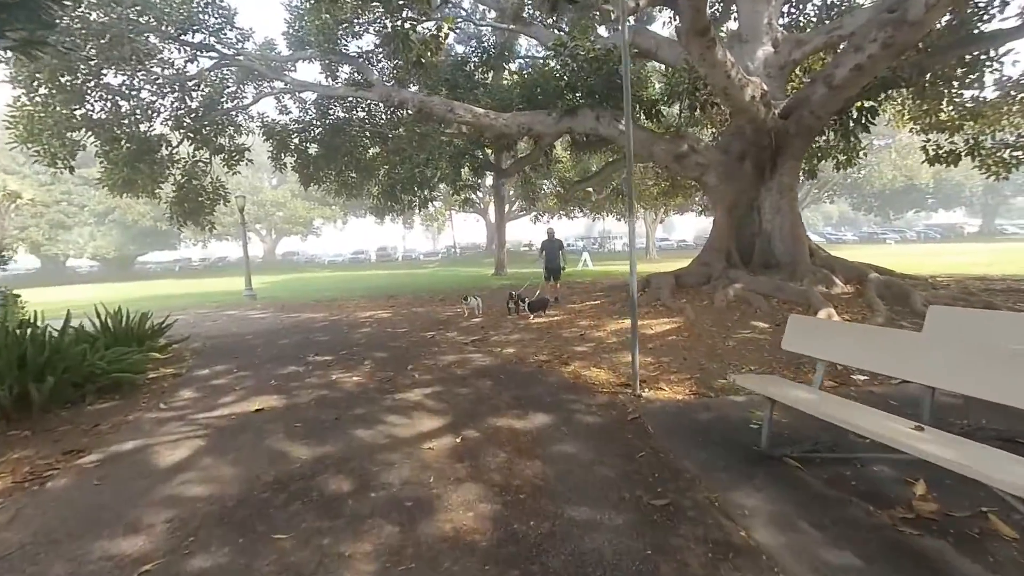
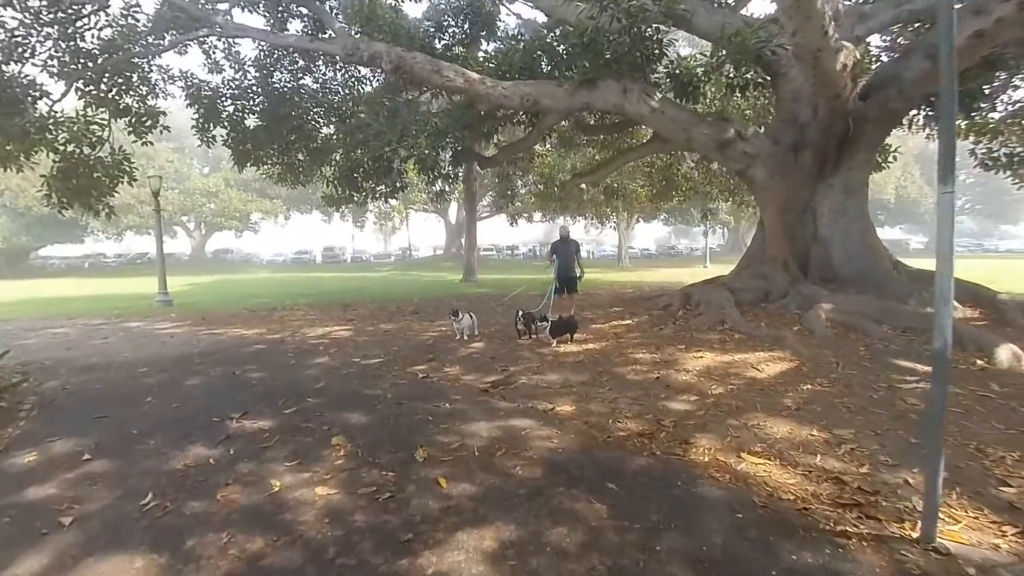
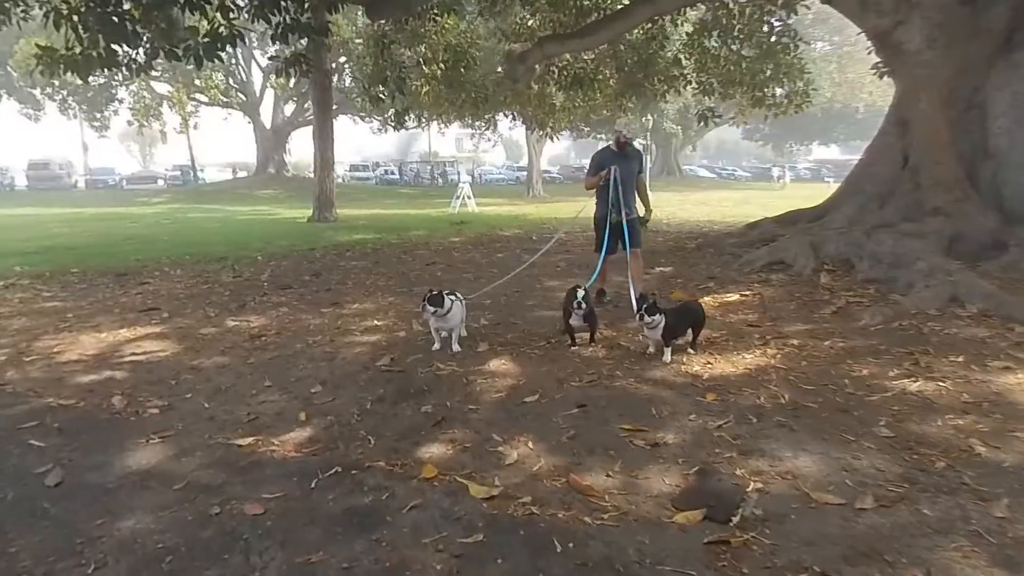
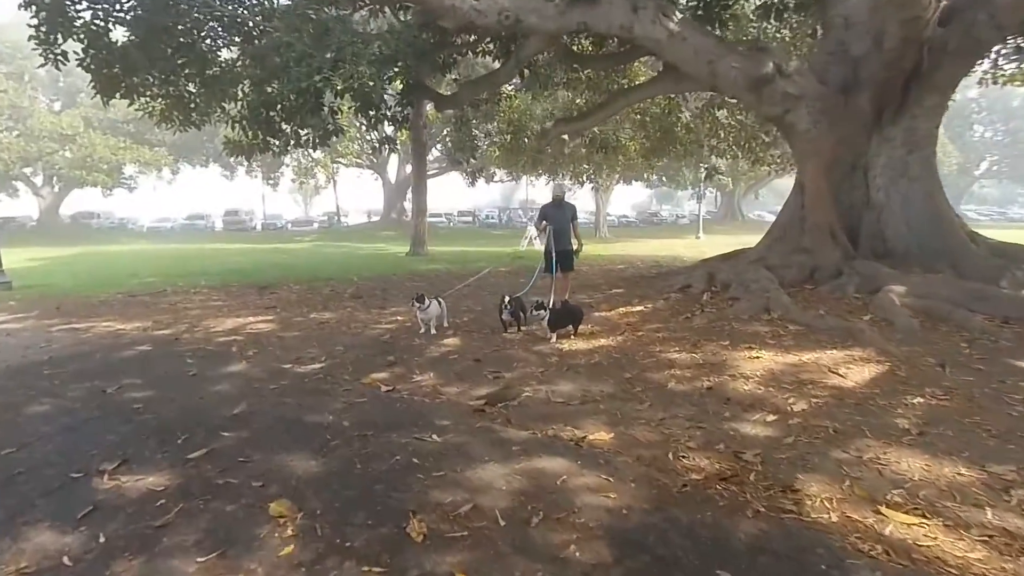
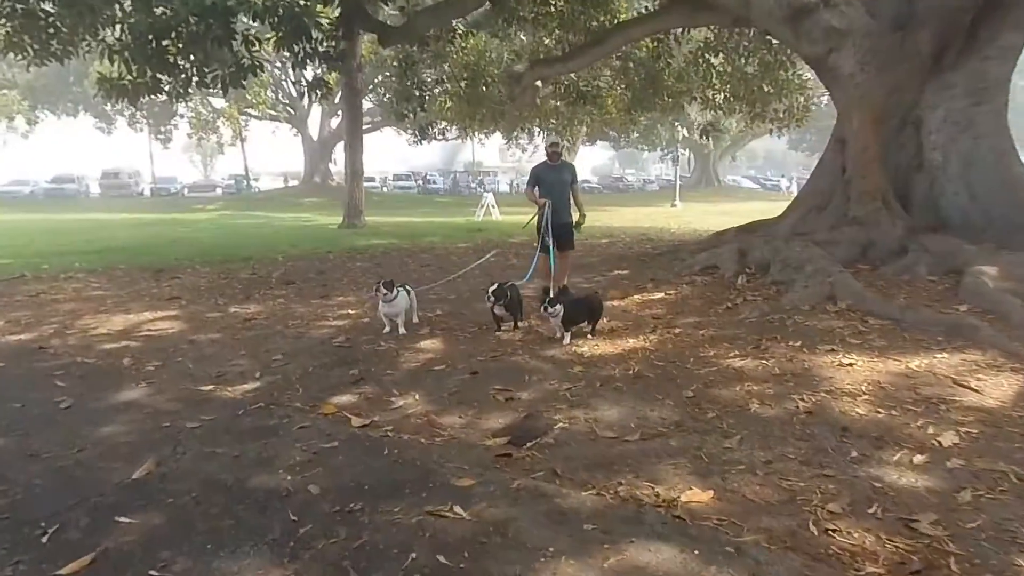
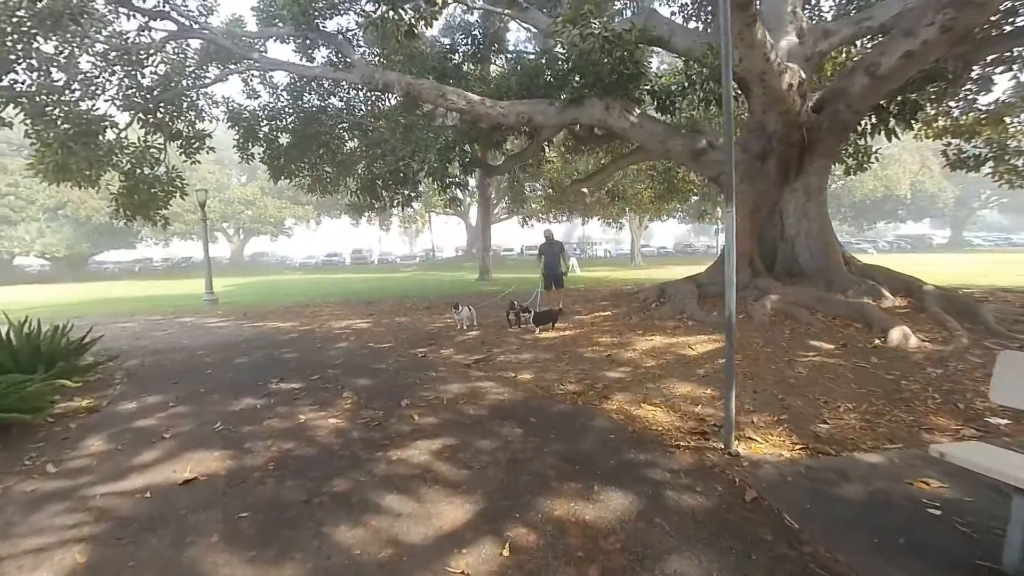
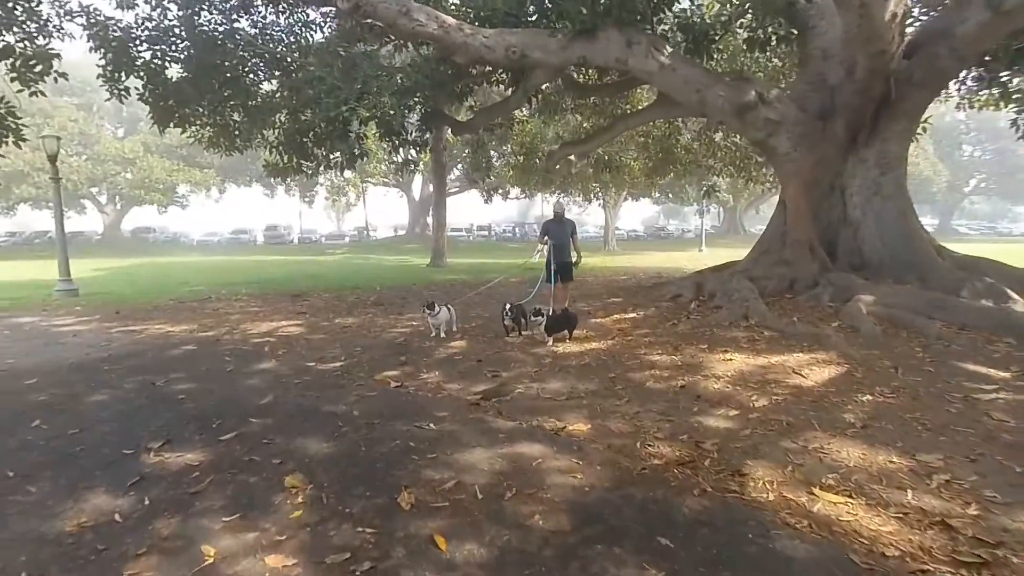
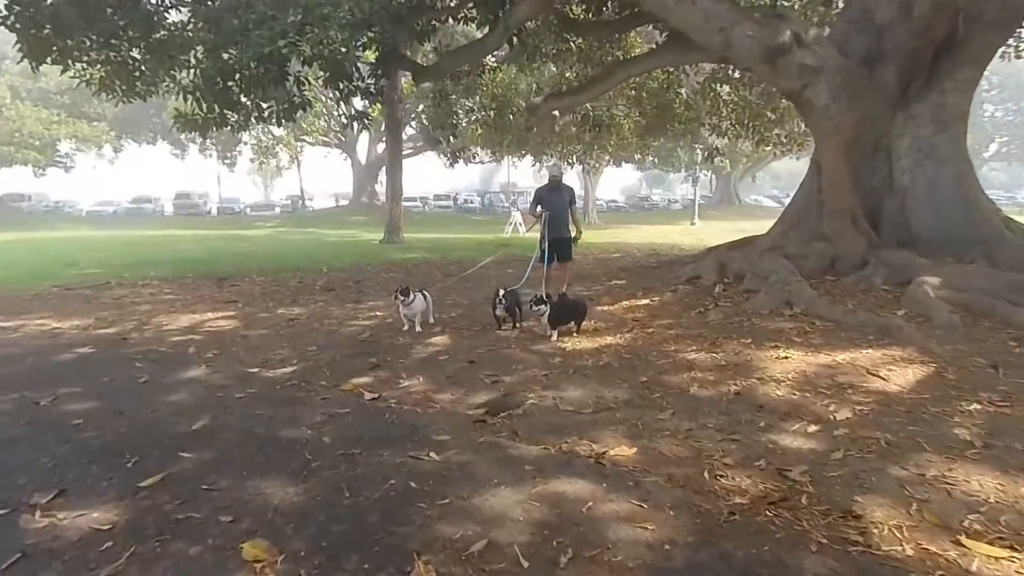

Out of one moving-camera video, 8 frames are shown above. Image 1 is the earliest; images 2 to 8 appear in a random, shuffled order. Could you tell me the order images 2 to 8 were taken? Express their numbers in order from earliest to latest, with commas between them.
6, 2, 7, 4, 8, 5, 3
